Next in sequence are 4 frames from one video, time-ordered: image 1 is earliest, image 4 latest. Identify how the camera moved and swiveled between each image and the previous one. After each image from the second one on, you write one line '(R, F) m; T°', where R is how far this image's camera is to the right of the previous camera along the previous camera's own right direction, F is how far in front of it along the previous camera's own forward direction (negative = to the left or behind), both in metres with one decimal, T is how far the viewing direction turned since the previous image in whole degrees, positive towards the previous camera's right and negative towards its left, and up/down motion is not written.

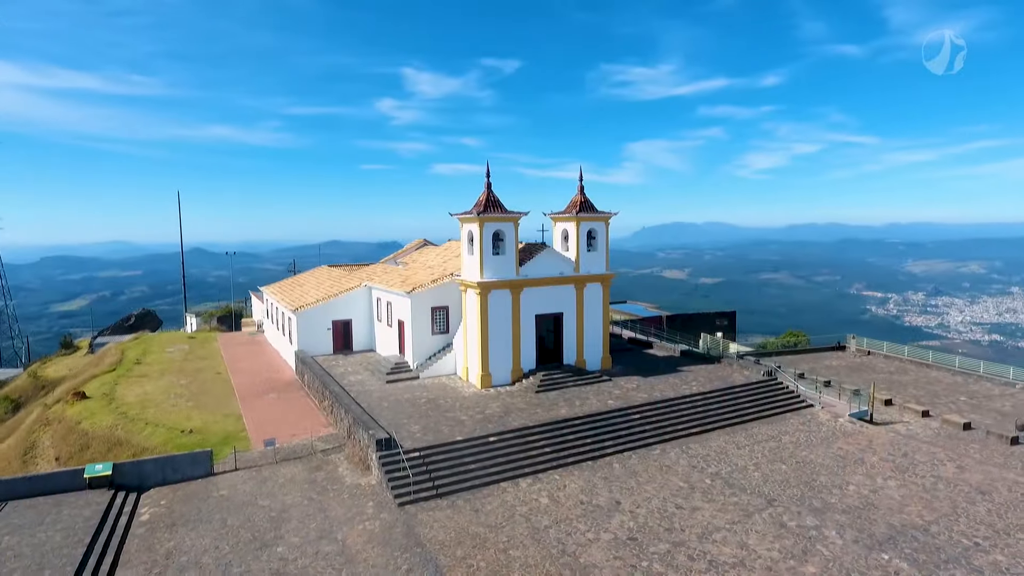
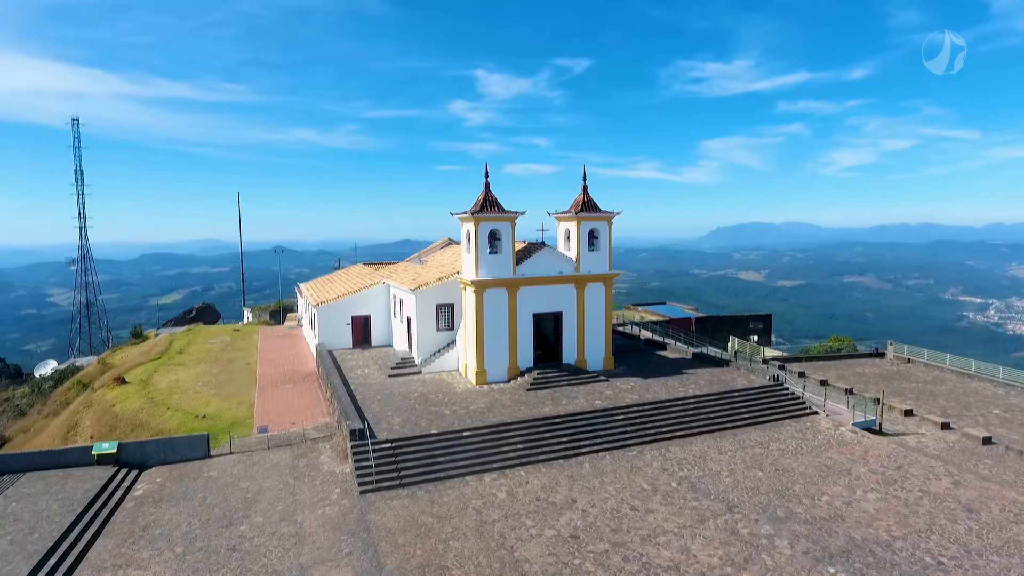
(+2.5, -0.1) m; -6°
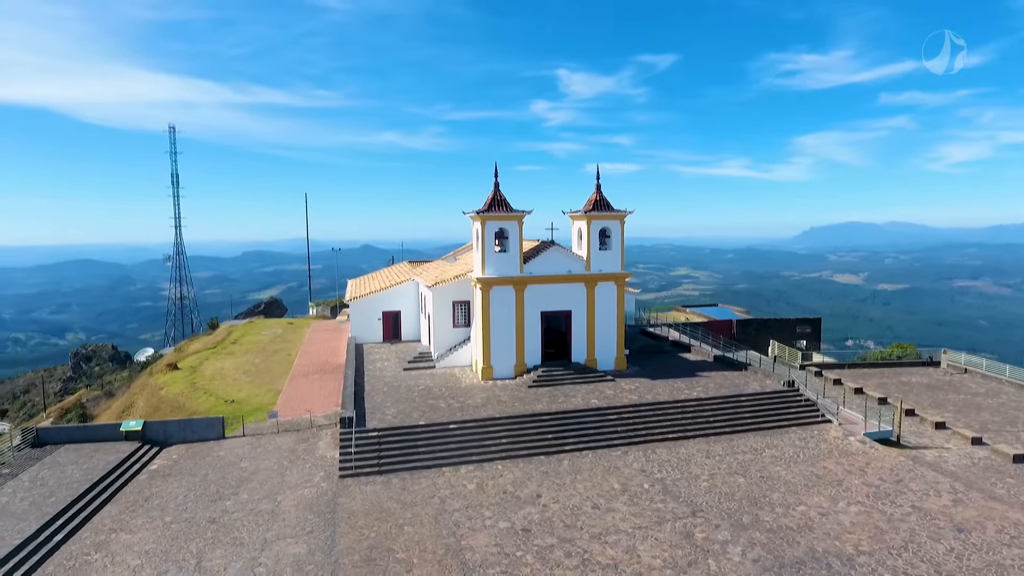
(+2.6, -0.1) m; -7°
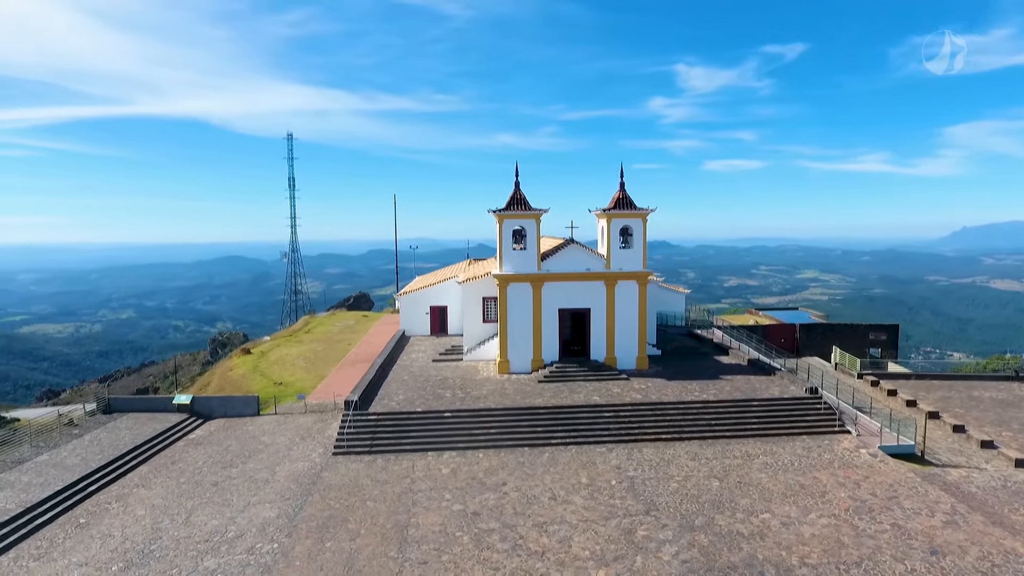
(+3.4, -0.2) m; -10°
